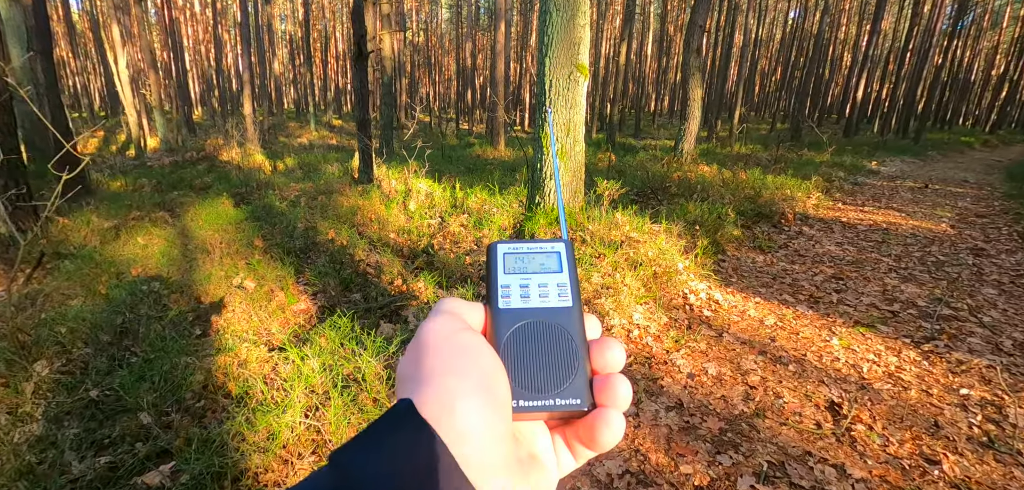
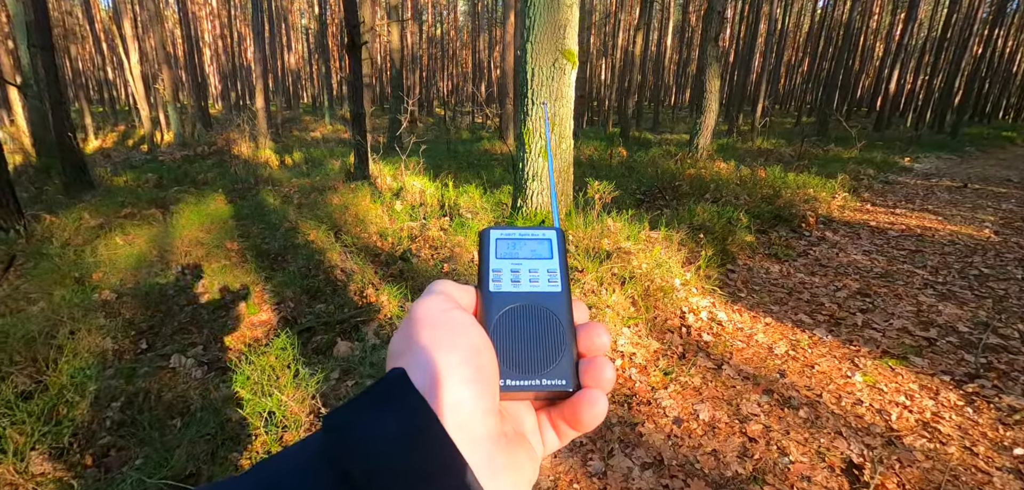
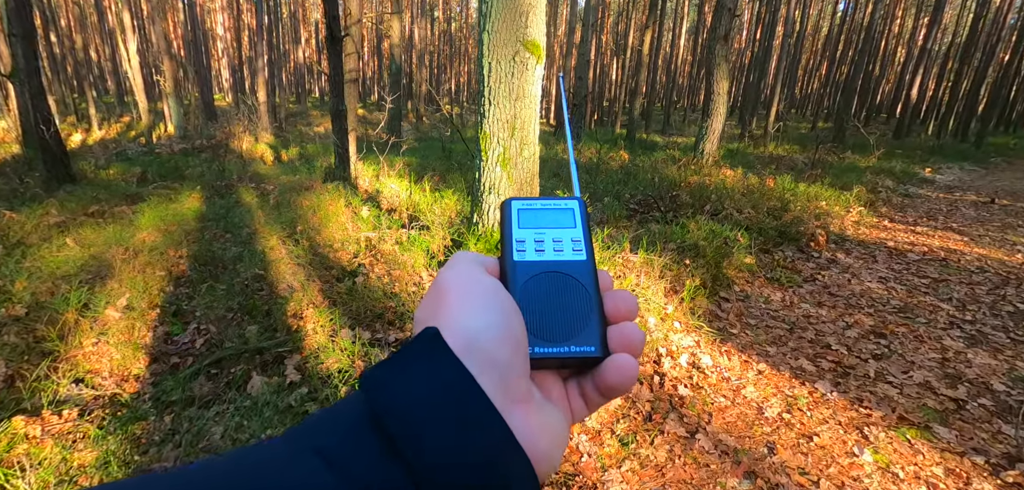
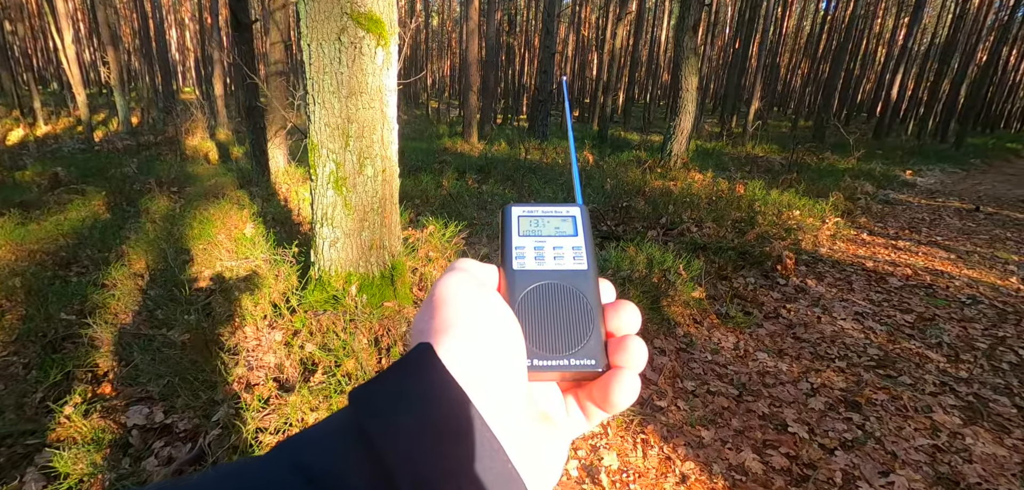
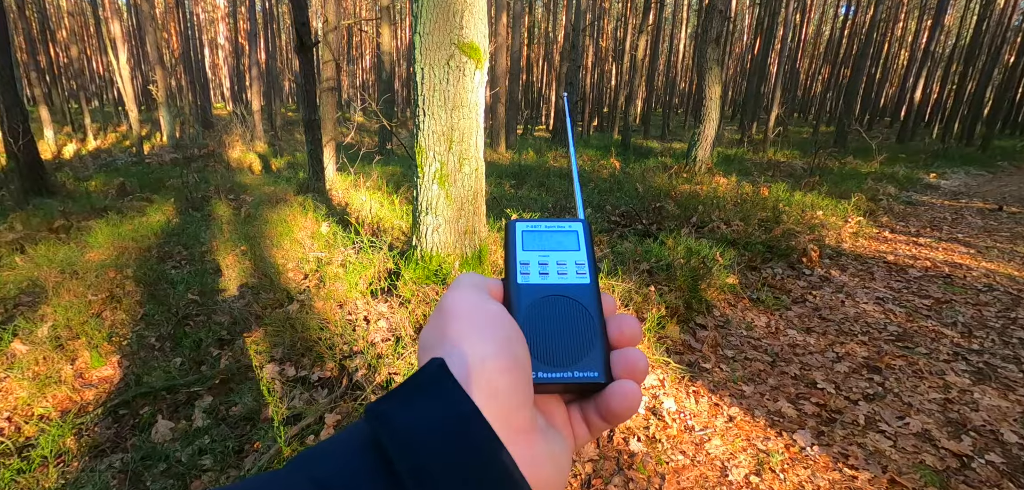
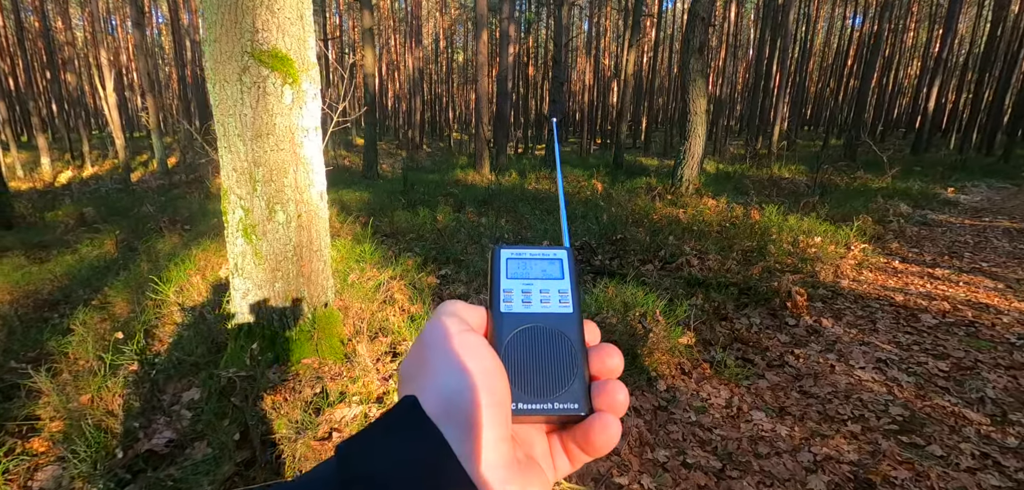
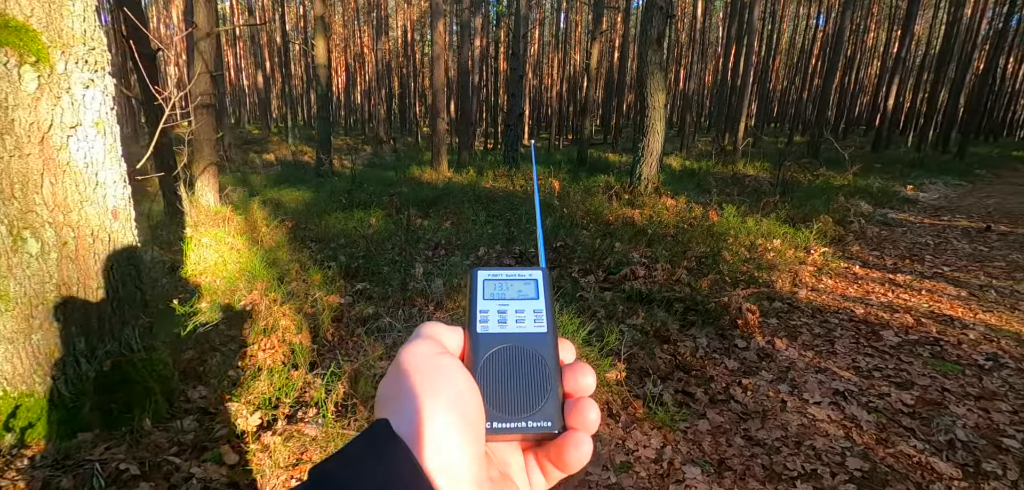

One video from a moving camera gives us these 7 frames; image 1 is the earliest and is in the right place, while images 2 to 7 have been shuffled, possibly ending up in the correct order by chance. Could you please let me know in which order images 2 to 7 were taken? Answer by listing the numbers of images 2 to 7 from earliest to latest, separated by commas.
2, 3, 5, 4, 6, 7
